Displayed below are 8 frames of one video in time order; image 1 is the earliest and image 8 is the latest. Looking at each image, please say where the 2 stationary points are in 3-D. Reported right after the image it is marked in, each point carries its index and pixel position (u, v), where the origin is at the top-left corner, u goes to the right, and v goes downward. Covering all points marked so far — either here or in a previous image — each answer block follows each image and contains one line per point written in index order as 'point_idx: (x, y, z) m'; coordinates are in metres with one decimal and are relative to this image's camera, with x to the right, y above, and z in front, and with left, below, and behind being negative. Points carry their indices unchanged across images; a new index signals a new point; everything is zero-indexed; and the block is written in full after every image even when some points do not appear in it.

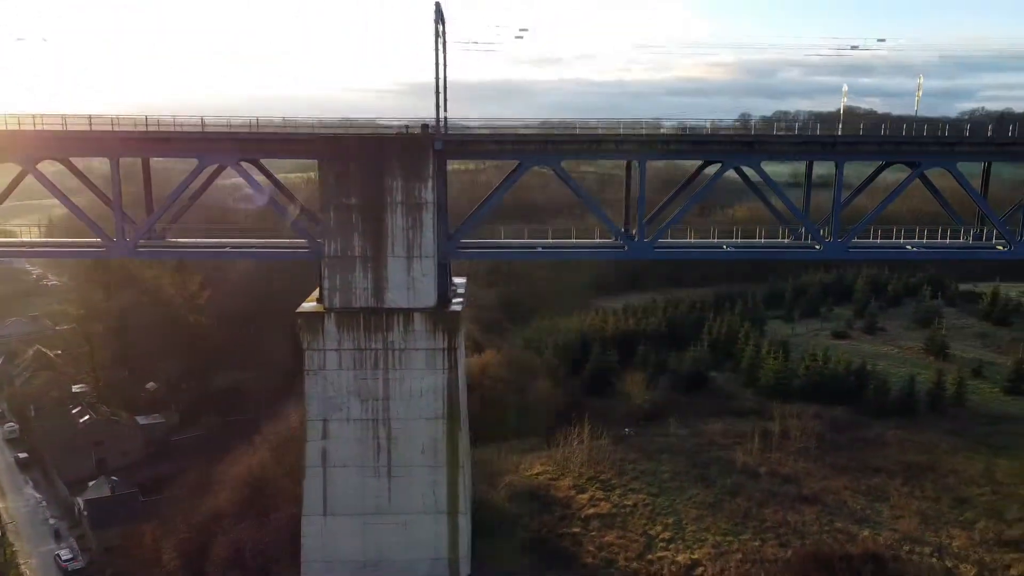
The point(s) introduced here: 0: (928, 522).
0: (+9.8, -5.5, +18.8) m
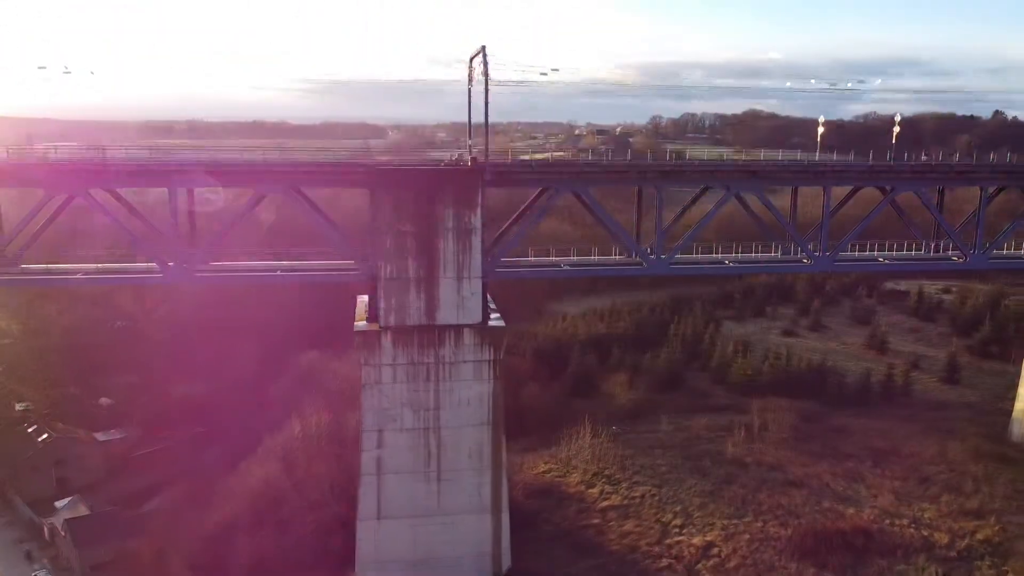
0: (+10.5, -5.6, +21.6) m
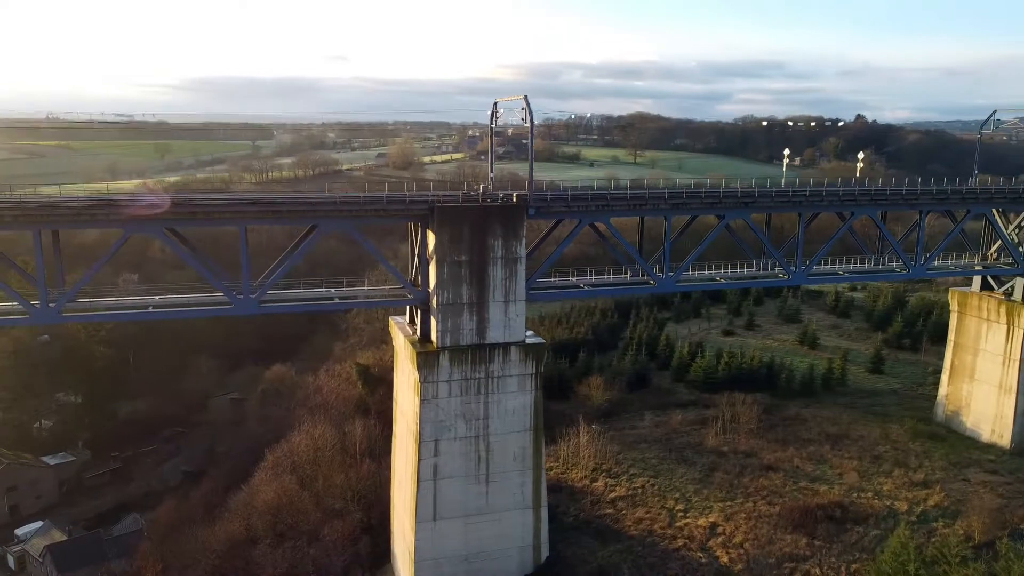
0: (+11.1, -5.9, +25.4) m
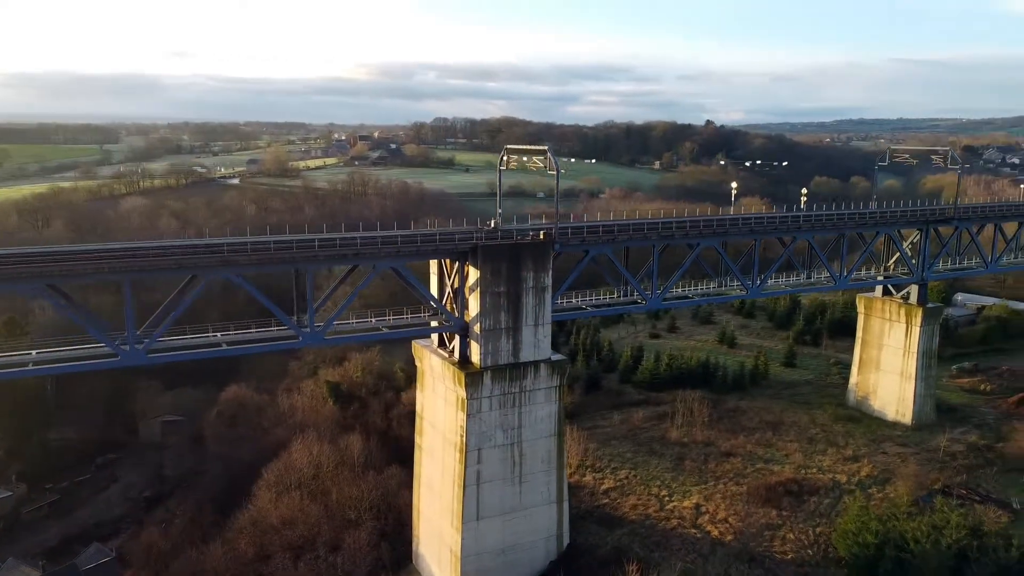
0: (+11.1, -6.3, +30.4) m
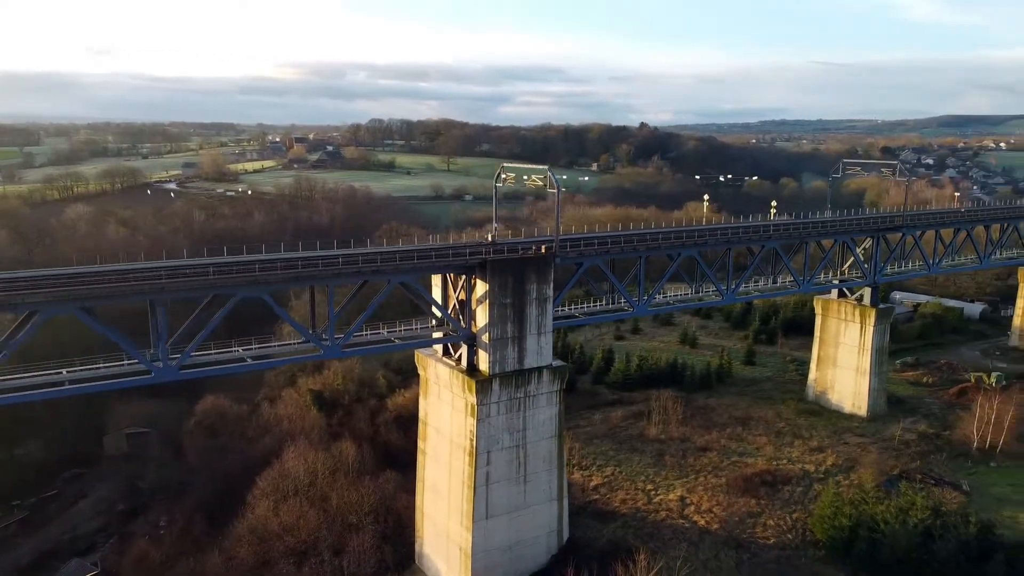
0: (+10.7, -6.5, +32.8) m
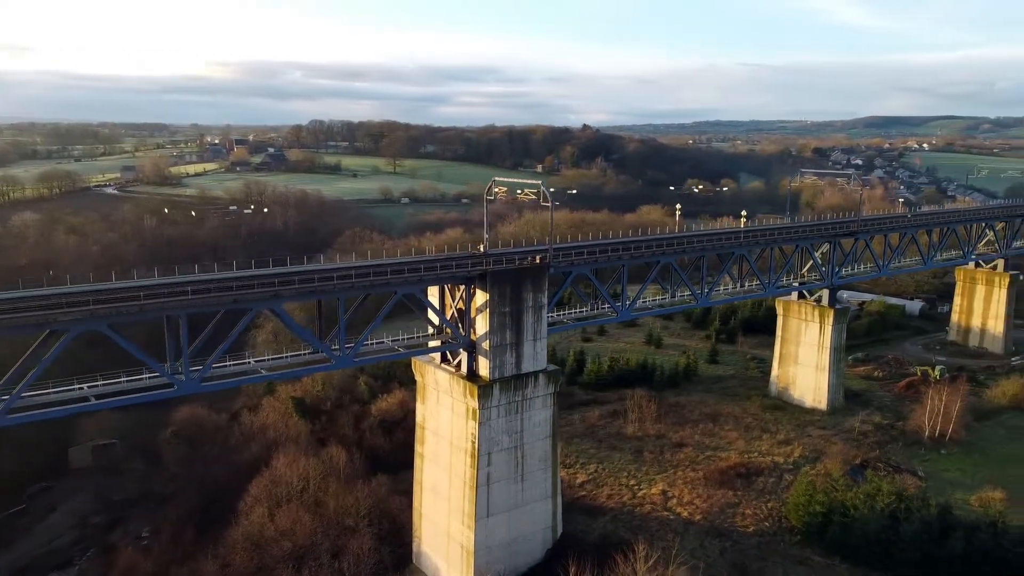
0: (+10.0, -6.6, +34.8) m
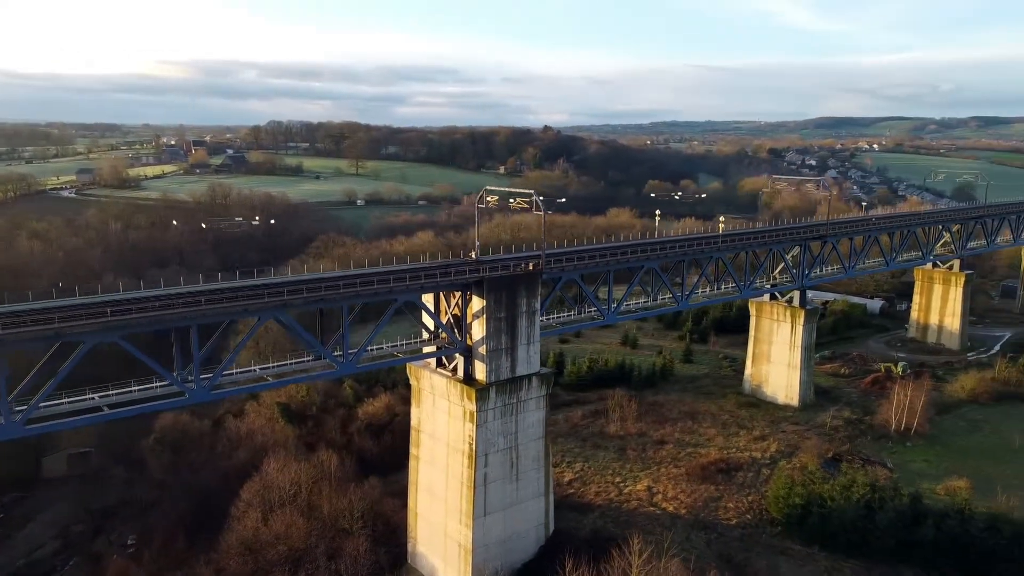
0: (+9.5, -6.7, +36.2) m
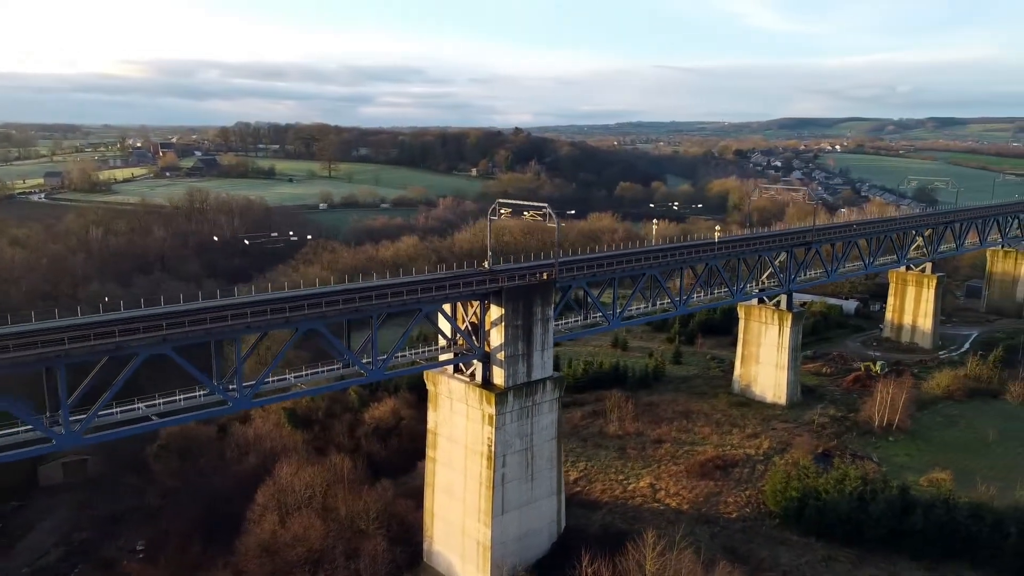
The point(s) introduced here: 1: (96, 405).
0: (+9.7, -7.0, +37.9) m
1: (-10.3, -2.9, +19.9) m
